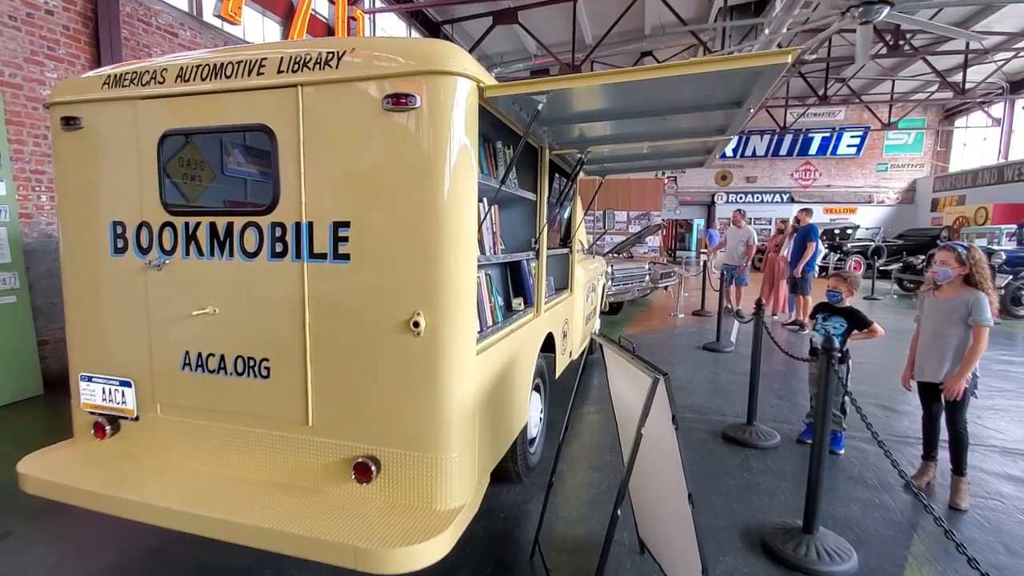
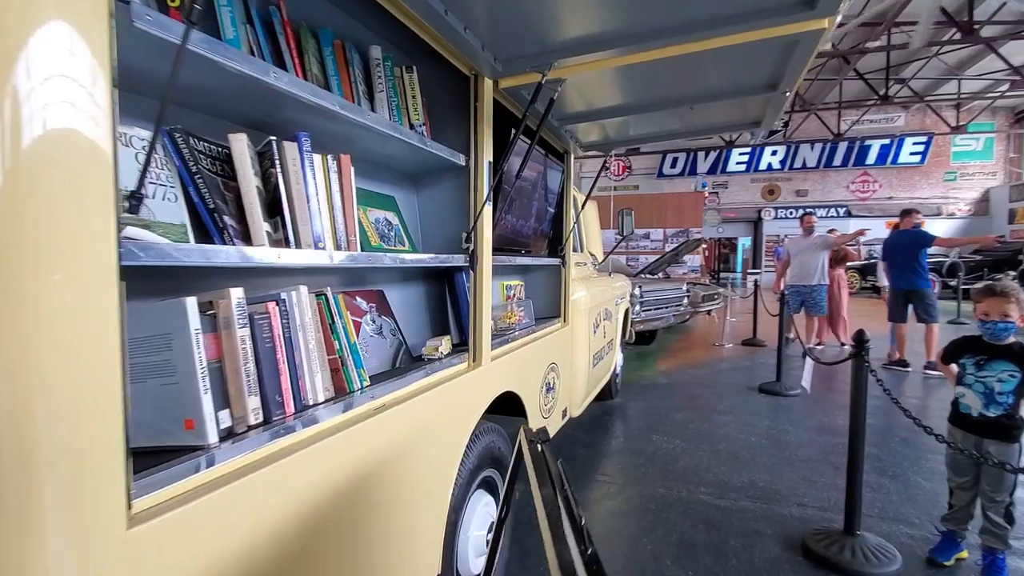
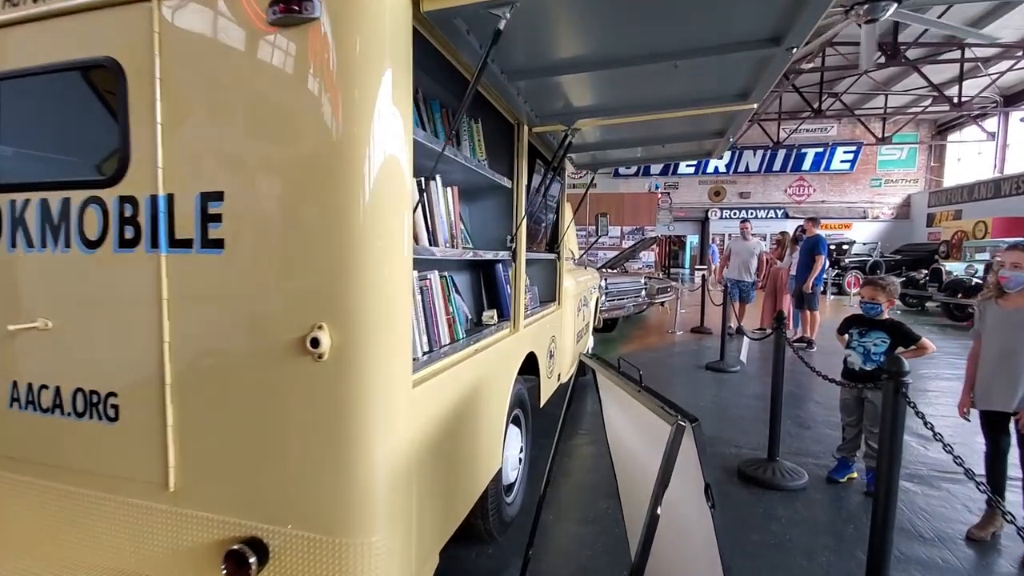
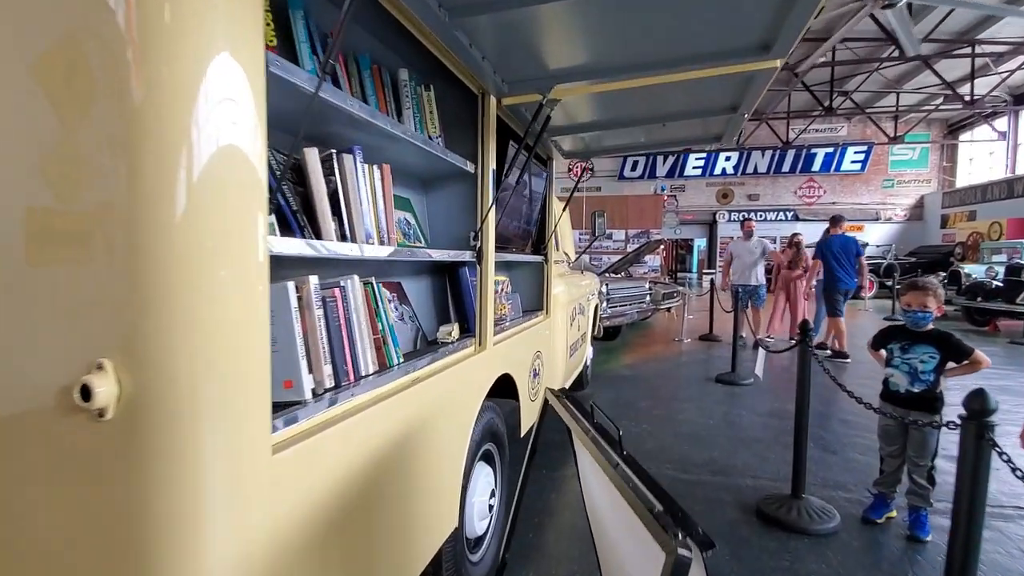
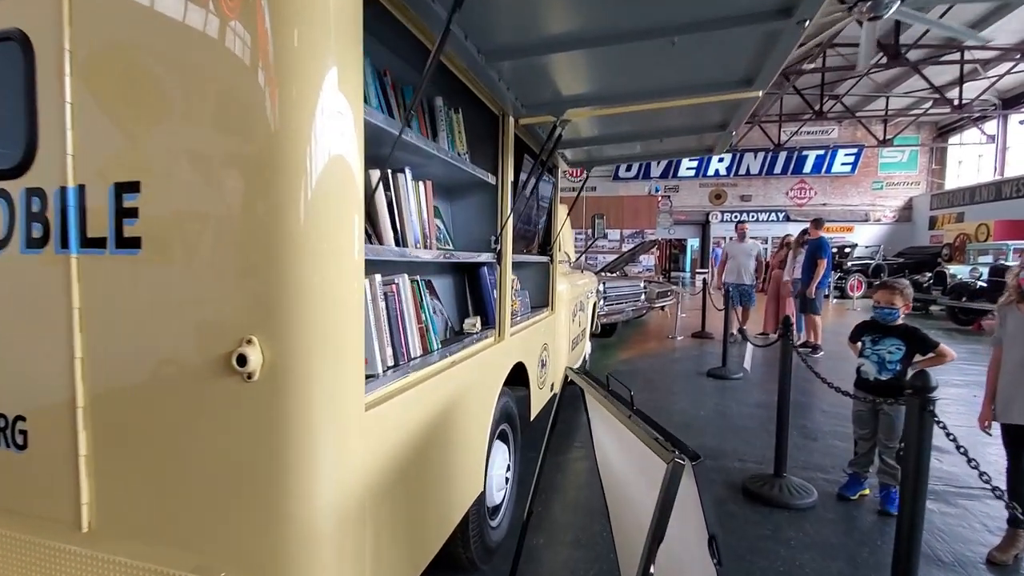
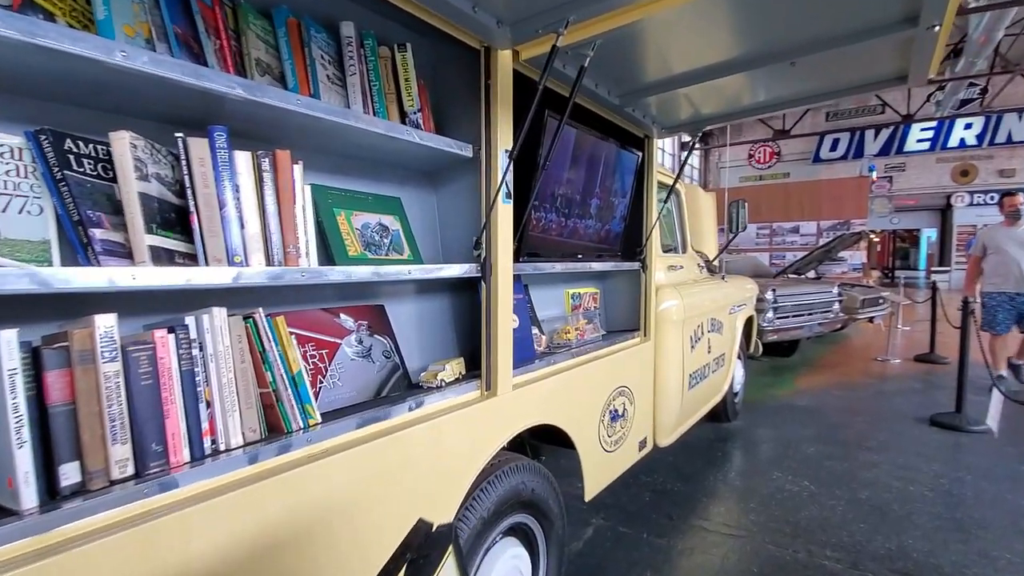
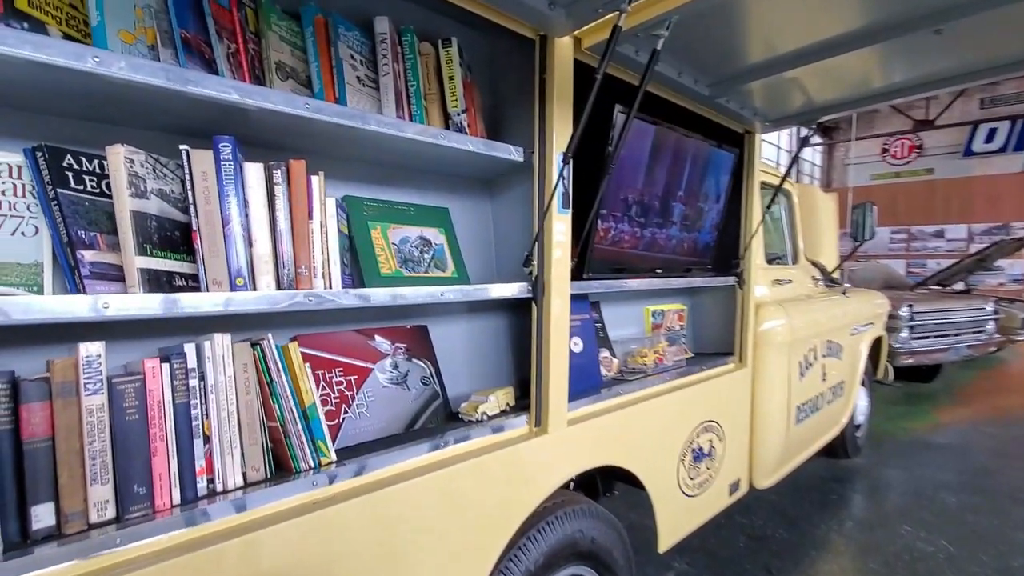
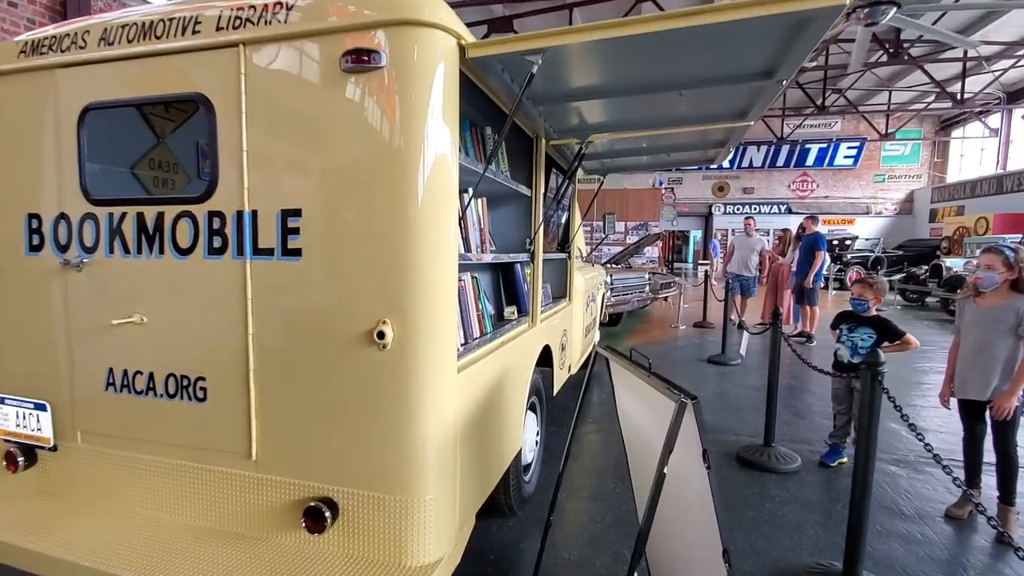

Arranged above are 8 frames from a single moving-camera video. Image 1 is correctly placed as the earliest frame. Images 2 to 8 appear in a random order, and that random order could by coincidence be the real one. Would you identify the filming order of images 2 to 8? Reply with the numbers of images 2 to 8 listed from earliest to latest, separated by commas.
8, 3, 5, 4, 2, 6, 7
